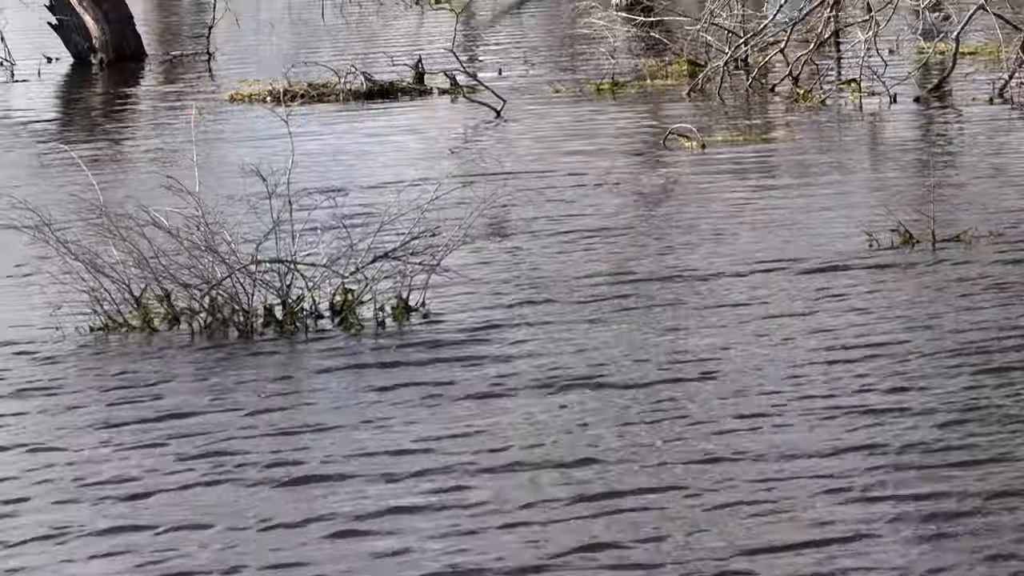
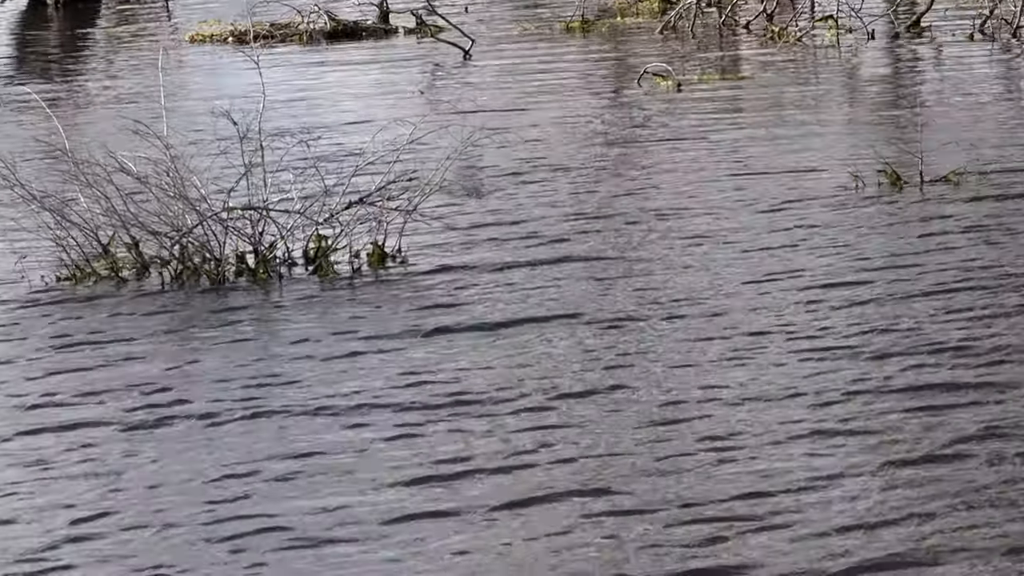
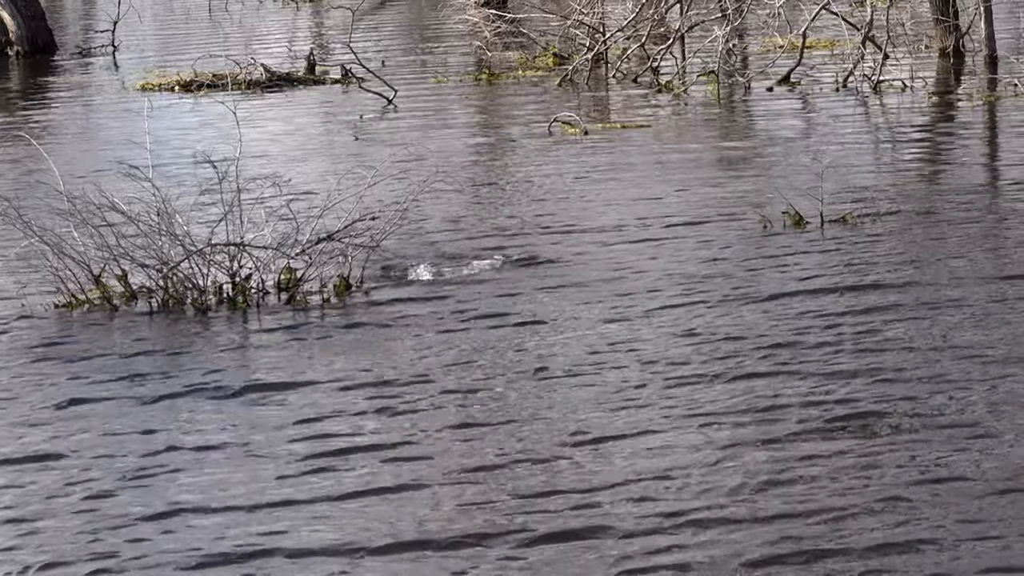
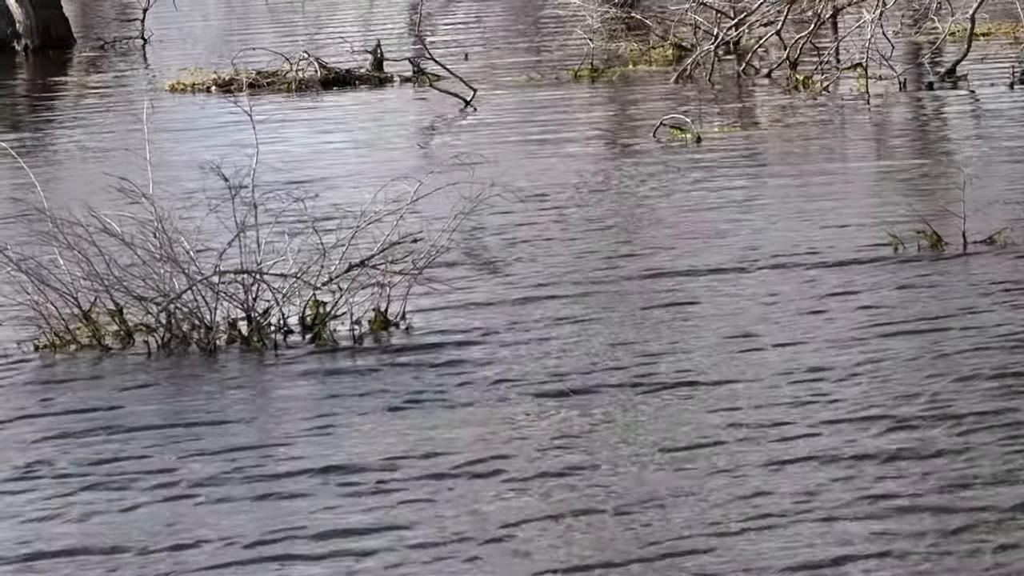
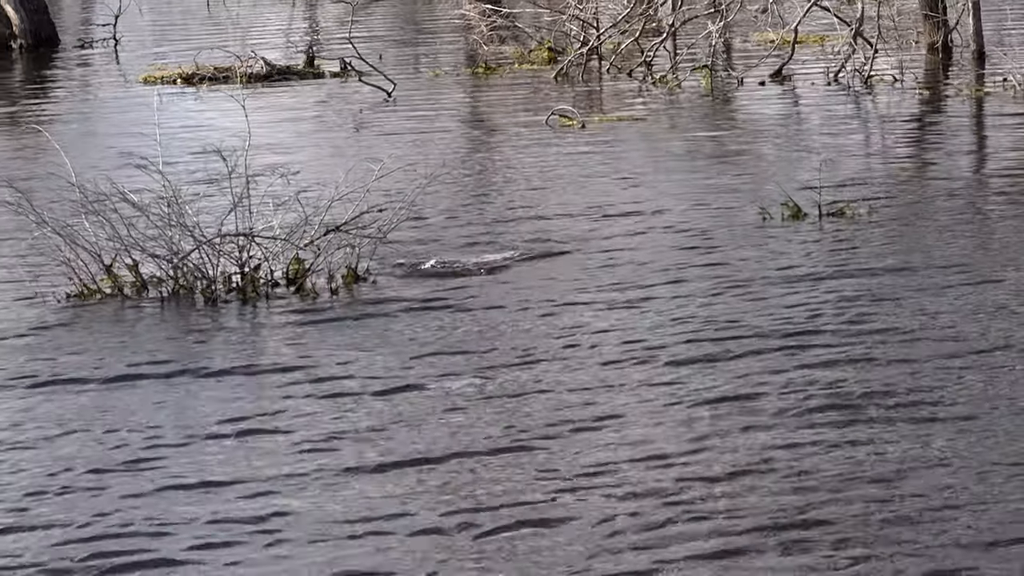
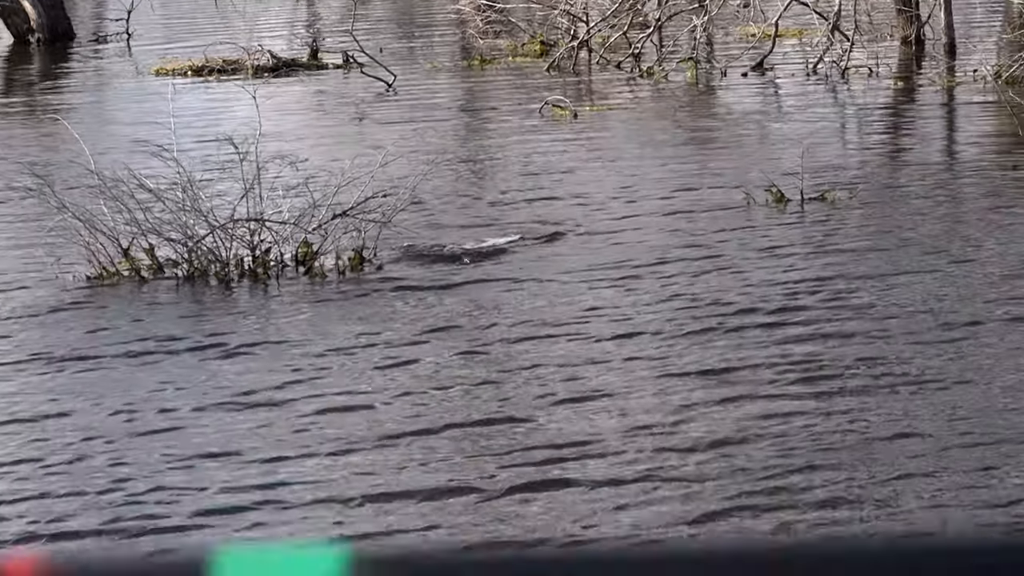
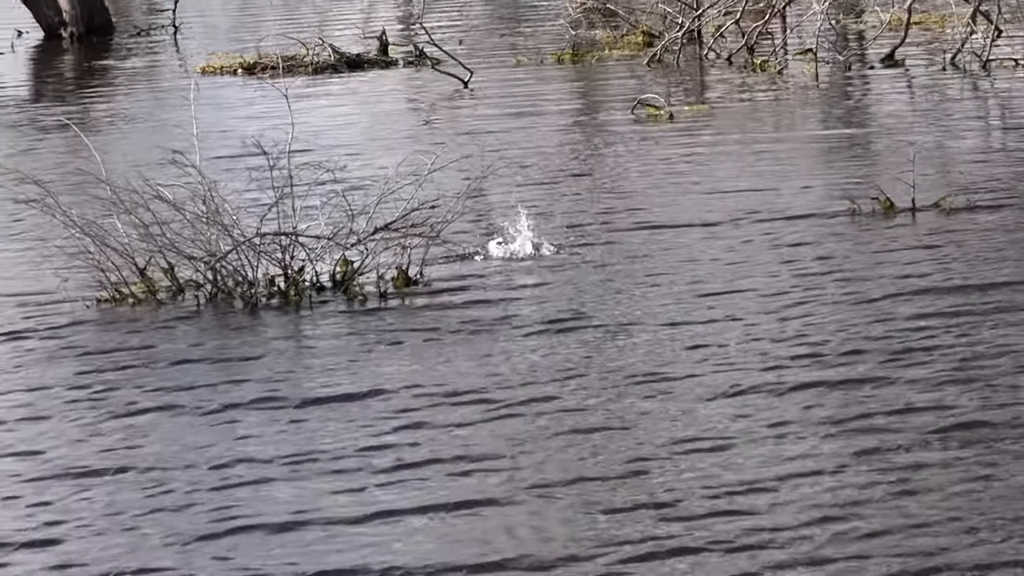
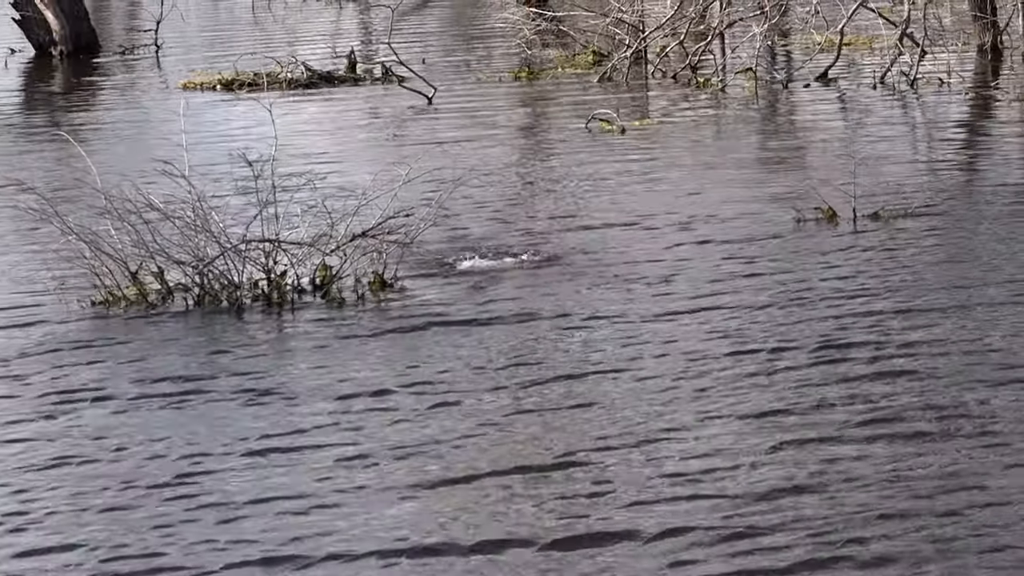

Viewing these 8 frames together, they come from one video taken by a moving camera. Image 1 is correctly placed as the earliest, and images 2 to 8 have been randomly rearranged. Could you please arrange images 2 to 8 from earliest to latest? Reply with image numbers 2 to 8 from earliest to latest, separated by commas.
2, 4, 7, 8, 3, 5, 6
